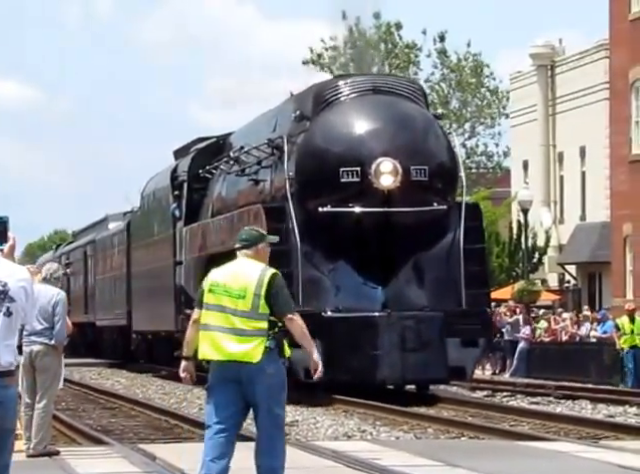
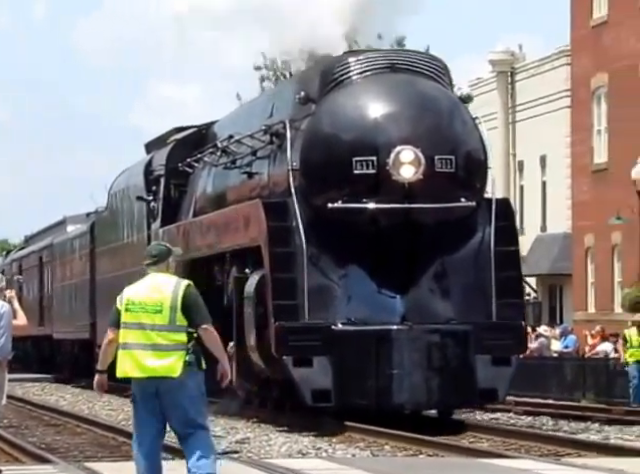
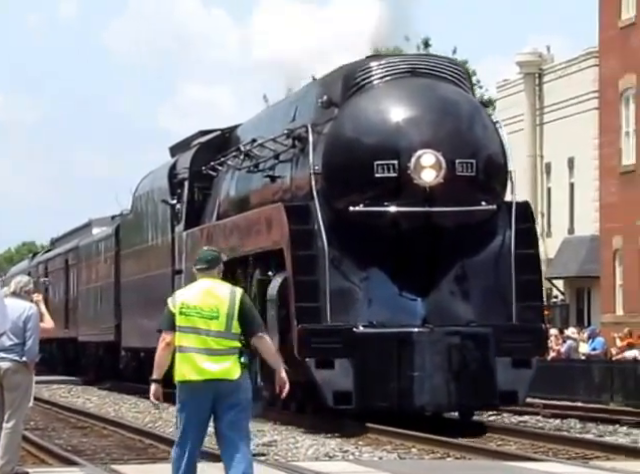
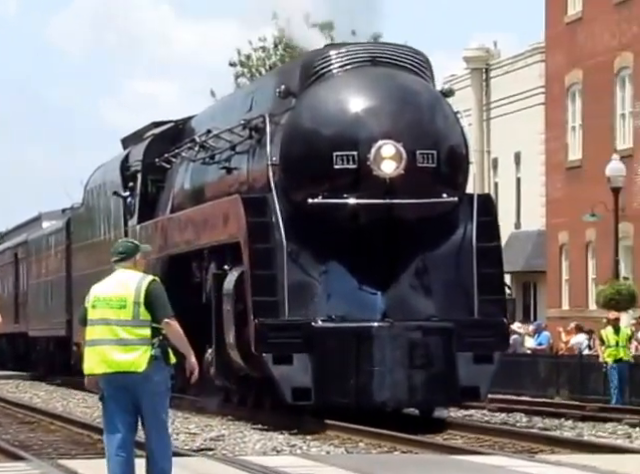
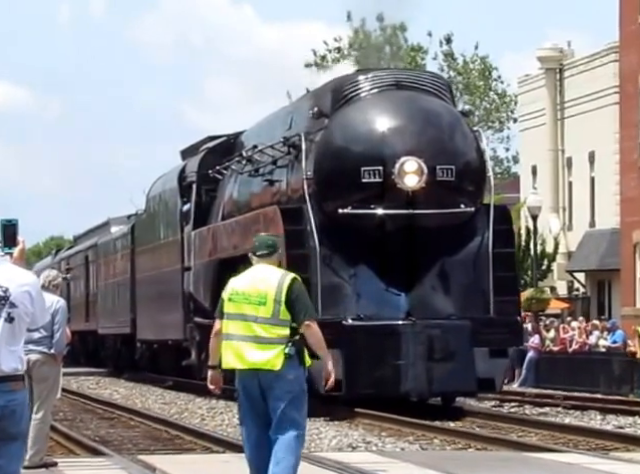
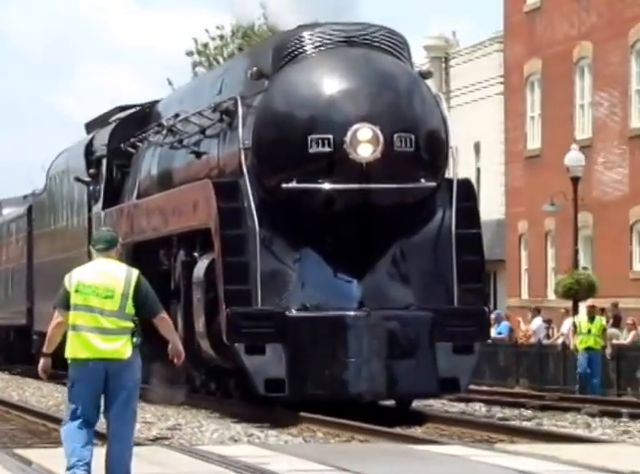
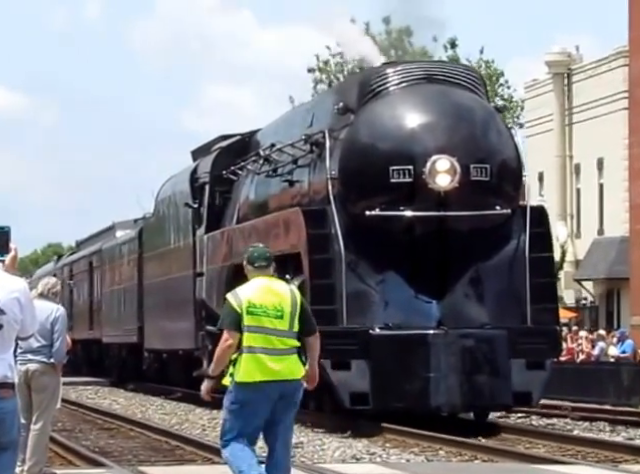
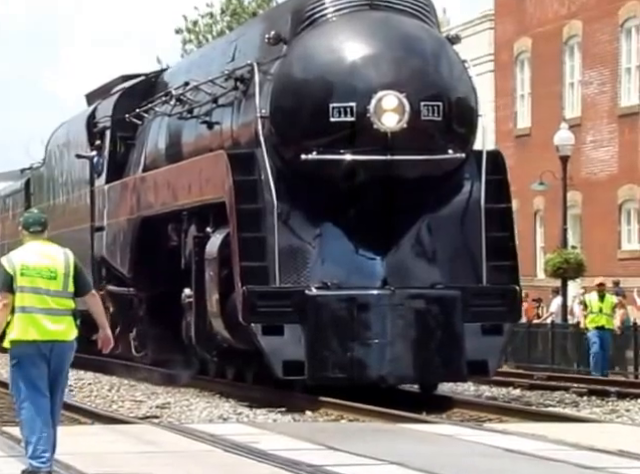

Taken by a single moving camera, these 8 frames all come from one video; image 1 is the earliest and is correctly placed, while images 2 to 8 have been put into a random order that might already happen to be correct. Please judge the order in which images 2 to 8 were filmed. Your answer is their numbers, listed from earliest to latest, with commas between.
5, 7, 3, 2, 4, 6, 8
